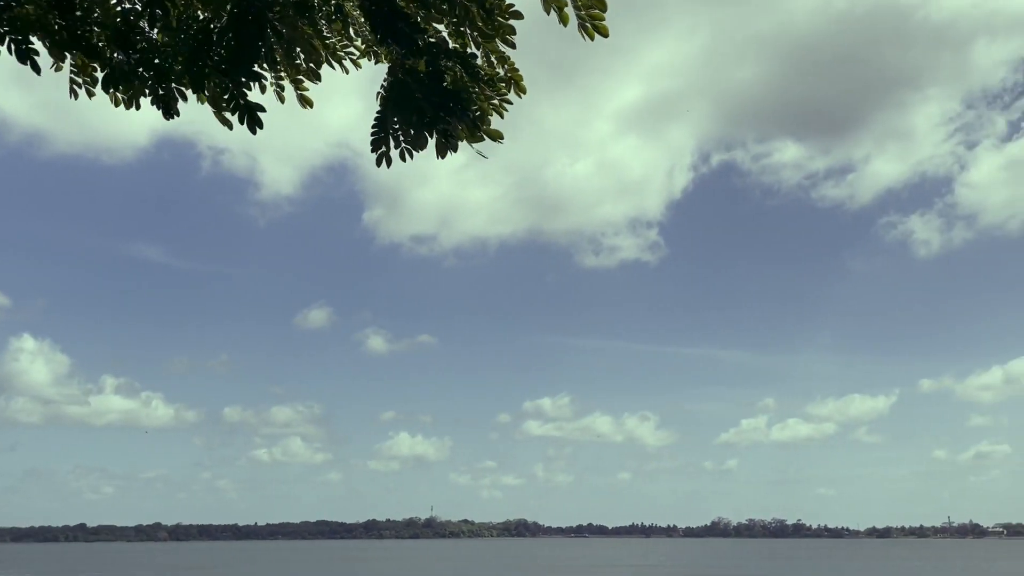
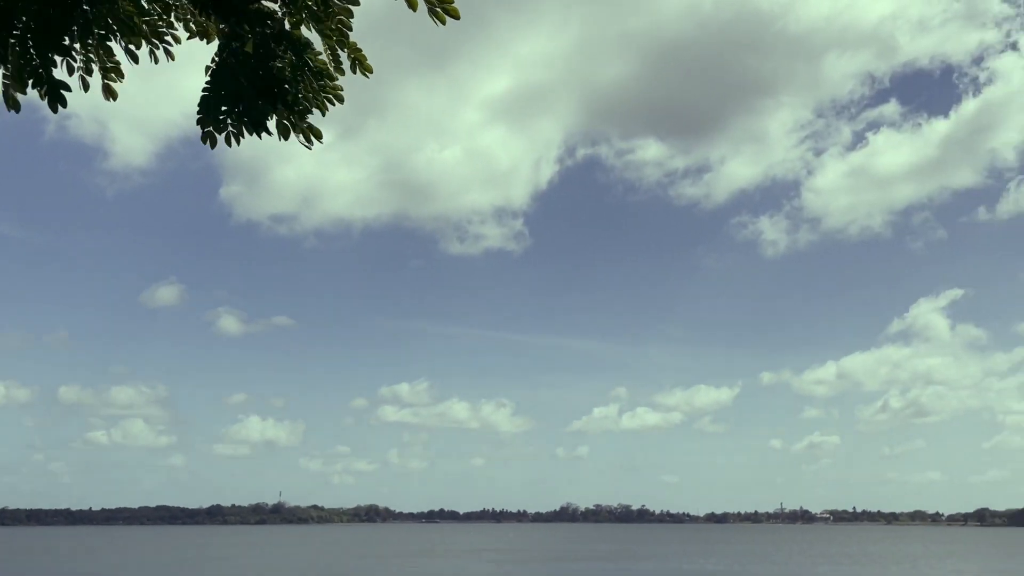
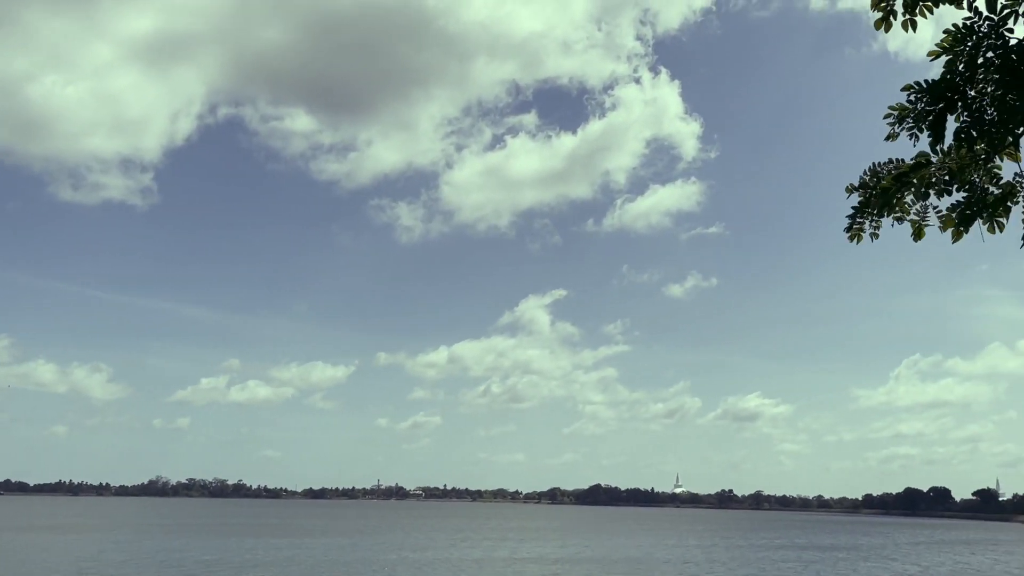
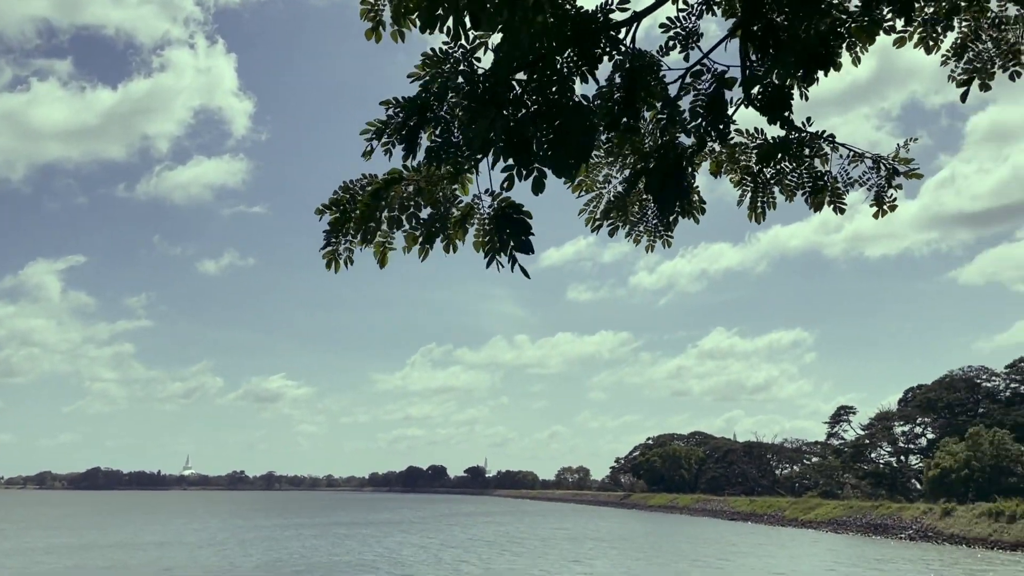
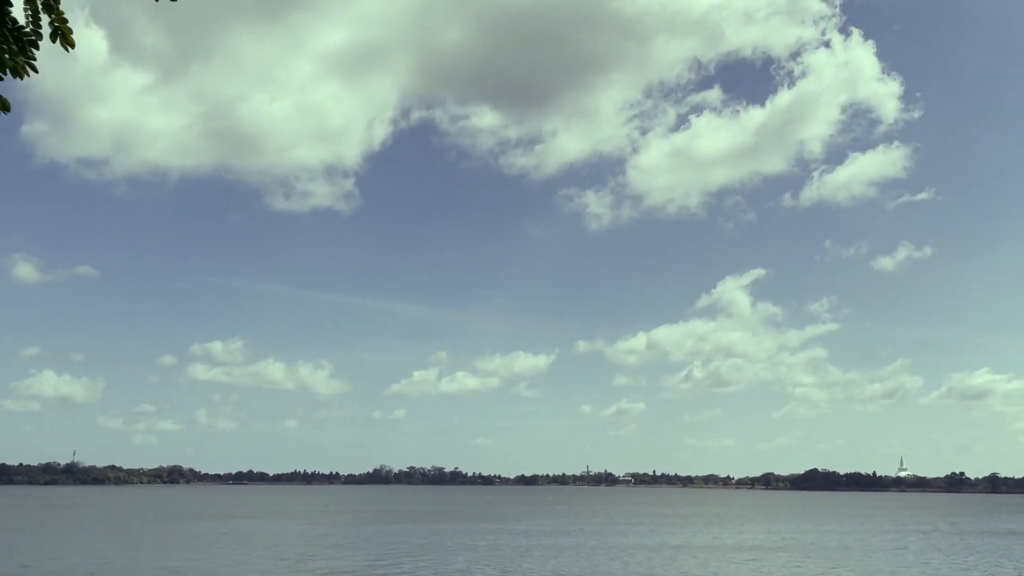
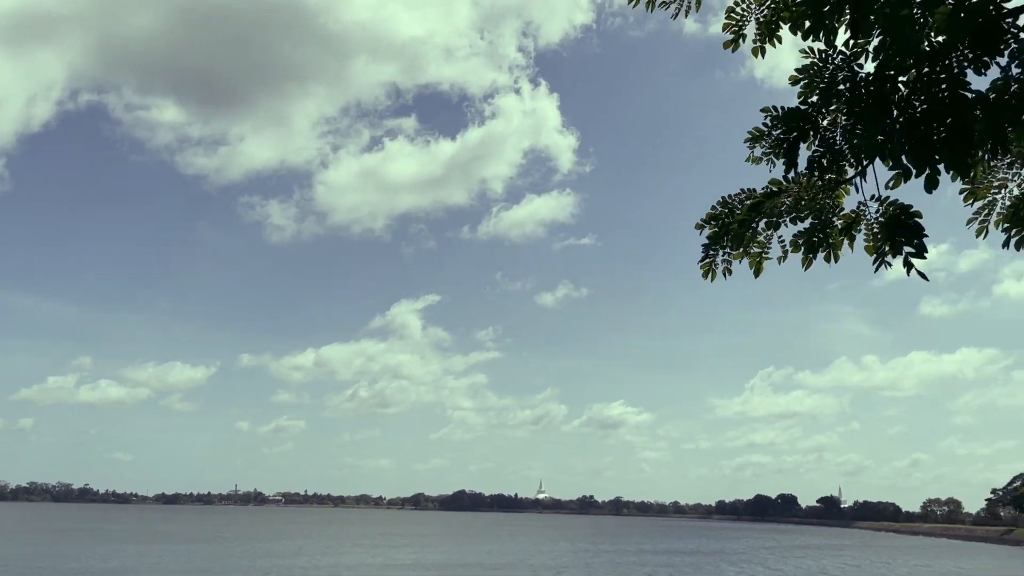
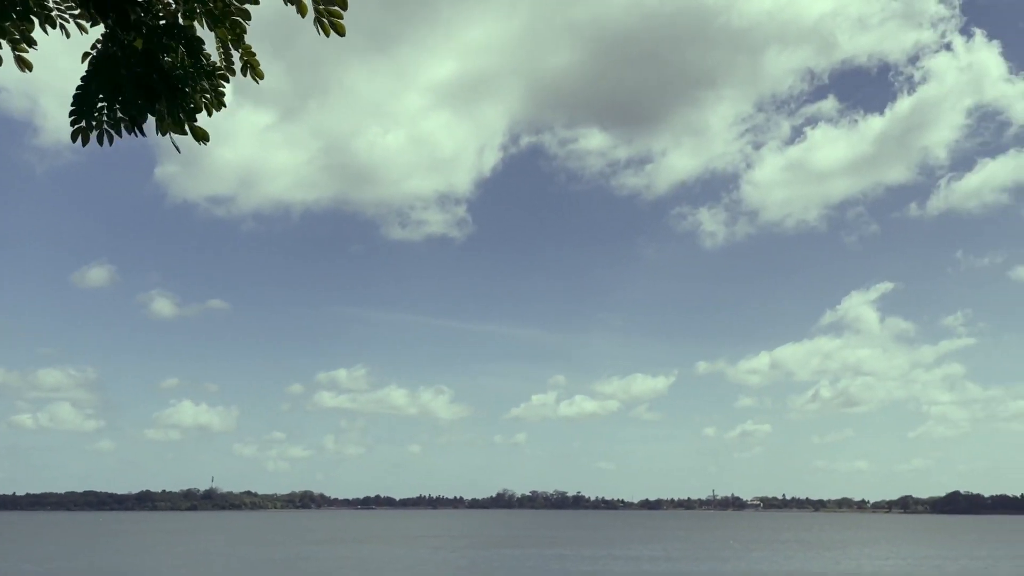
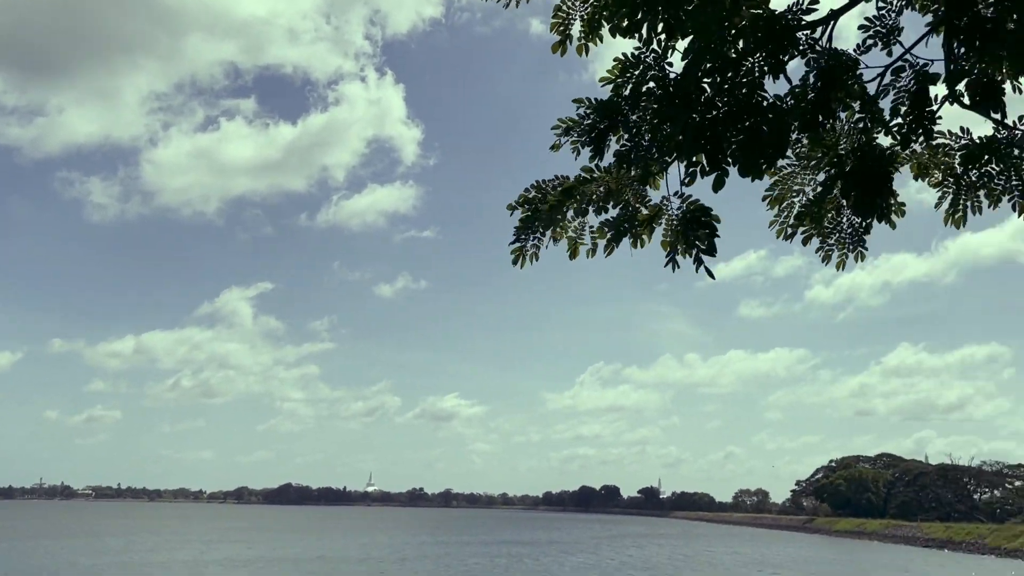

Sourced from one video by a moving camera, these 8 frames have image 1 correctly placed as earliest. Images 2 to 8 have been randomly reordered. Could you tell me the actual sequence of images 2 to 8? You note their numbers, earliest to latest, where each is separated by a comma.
2, 7, 5, 3, 6, 8, 4
